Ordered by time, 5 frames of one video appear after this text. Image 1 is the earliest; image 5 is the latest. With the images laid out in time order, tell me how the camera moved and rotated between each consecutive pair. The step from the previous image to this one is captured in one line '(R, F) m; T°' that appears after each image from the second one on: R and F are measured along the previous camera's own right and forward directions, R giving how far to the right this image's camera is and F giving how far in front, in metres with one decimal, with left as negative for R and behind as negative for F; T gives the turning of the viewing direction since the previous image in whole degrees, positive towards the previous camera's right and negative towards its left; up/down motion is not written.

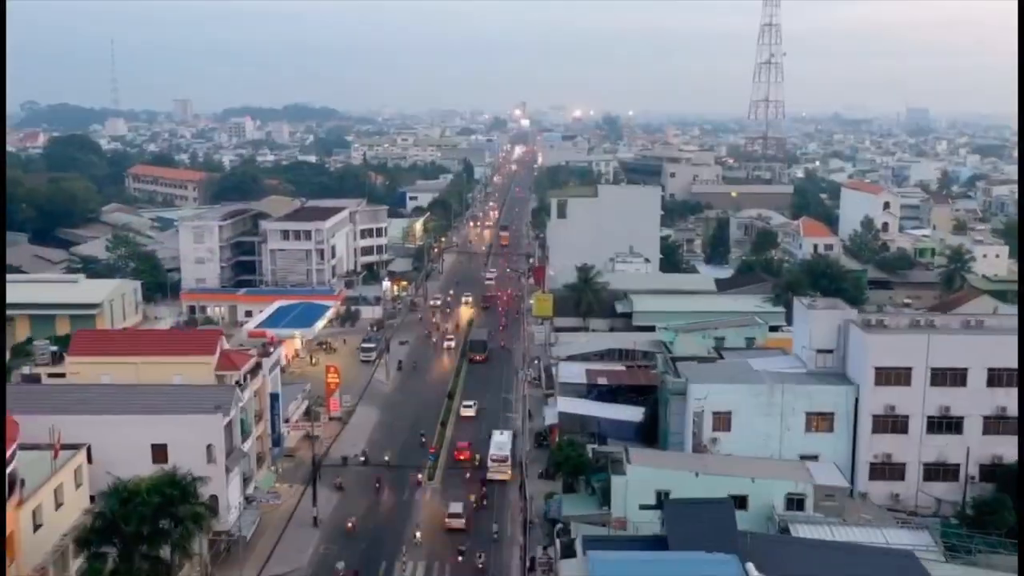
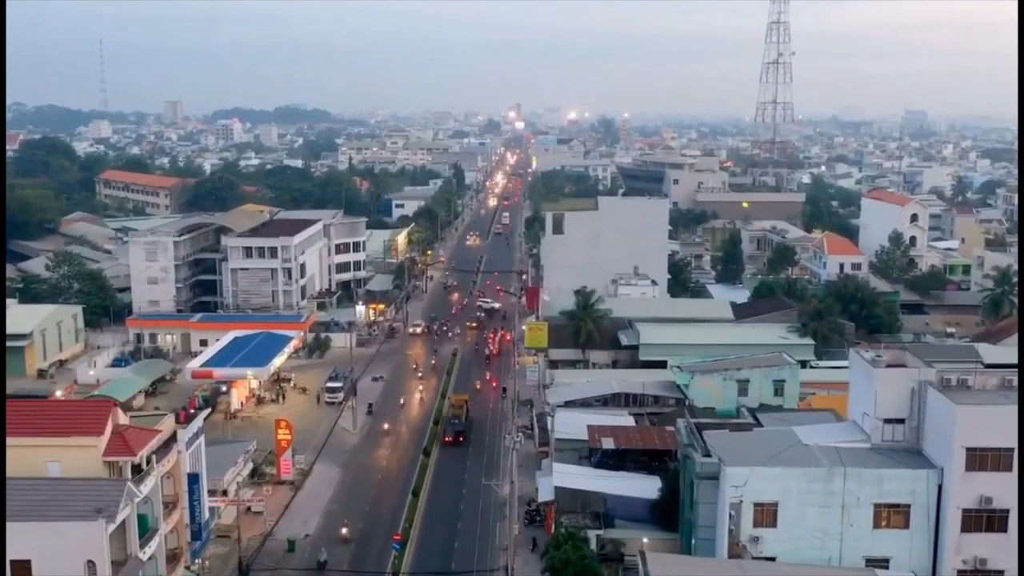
(+0.1, +2.8) m; 0°
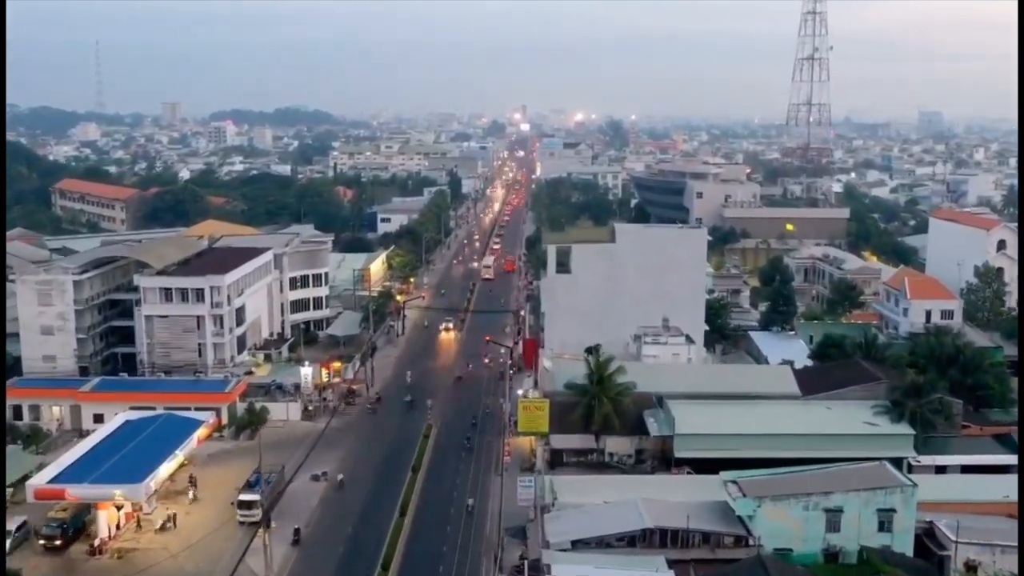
(+0.2, +5.2) m; 0°
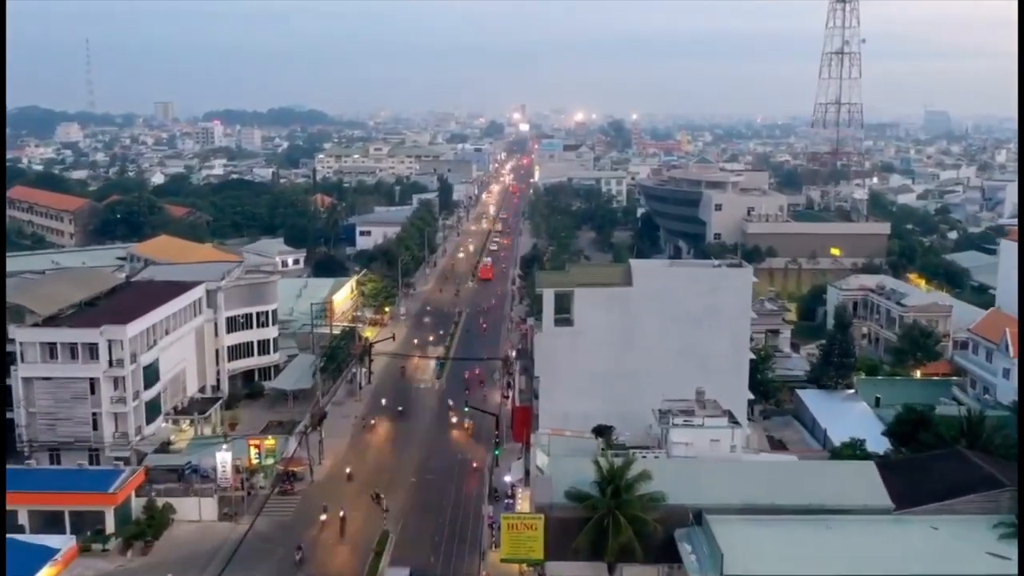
(+0.2, +4.3) m; 0°
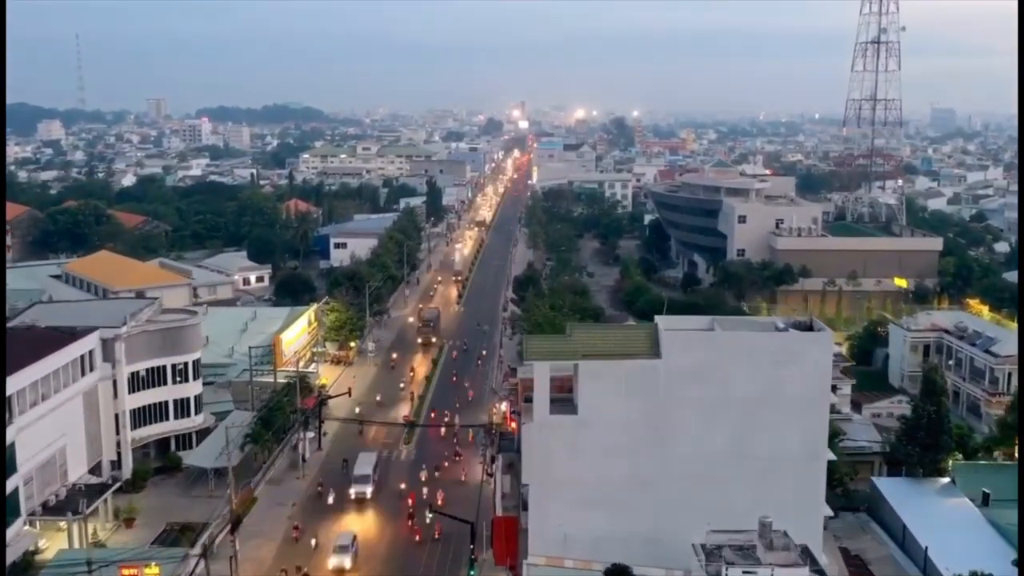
(+0.2, +4.1) m; 0°
